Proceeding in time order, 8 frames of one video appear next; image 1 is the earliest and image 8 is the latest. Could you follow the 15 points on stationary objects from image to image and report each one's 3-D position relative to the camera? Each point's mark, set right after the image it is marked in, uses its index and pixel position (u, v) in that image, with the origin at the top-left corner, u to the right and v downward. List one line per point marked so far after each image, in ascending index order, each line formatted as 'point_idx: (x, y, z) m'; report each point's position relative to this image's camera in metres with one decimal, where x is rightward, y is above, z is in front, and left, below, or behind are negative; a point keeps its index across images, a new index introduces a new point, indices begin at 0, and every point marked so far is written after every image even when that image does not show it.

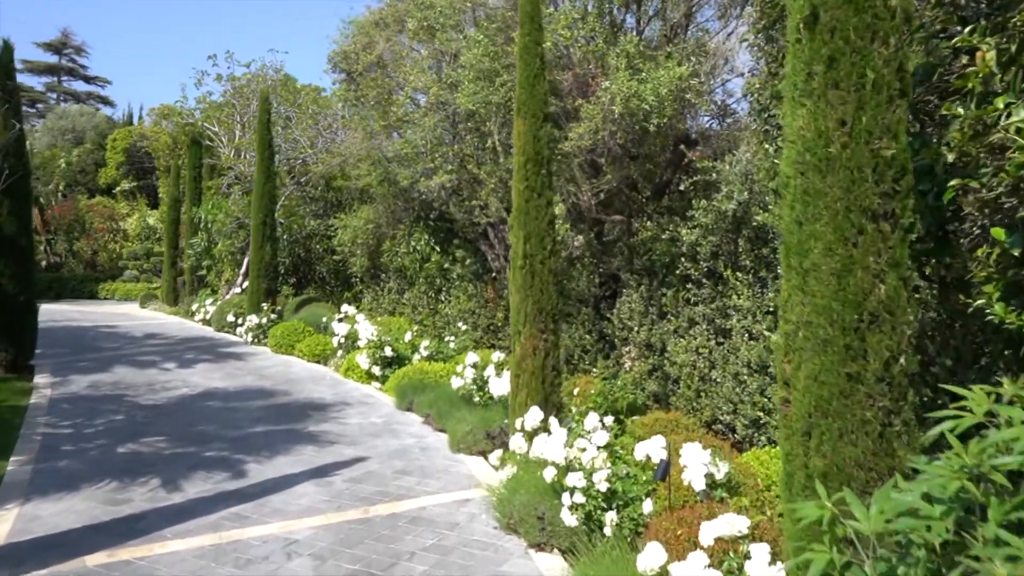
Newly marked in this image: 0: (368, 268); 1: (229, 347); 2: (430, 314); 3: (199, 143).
0: (-2.4, +0.3, +14.5) m
1: (-4.4, -0.9, +13.2) m
2: (-1.2, -0.4, +13.0) m
3: (-6.7, +3.1, +18.3) m
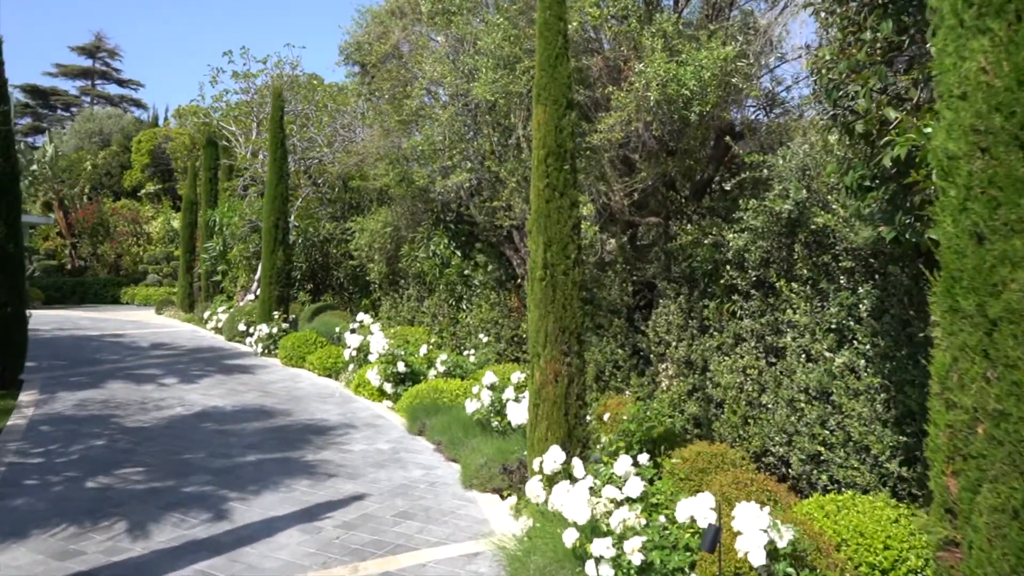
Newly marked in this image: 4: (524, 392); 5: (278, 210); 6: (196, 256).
0: (-2.0, +0.2, +13.6) m
1: (-4.0, -1.0, +12.5) m
2: (-0.9, -0.5, +12.1) m
3: (-6.1, +3.0, +17.6) m
4: (+0.1, -0.9, +7.3) m
5: (-3.7, +1.2, +13.4) m
6: (-6.6, +0.7, +17.8) m
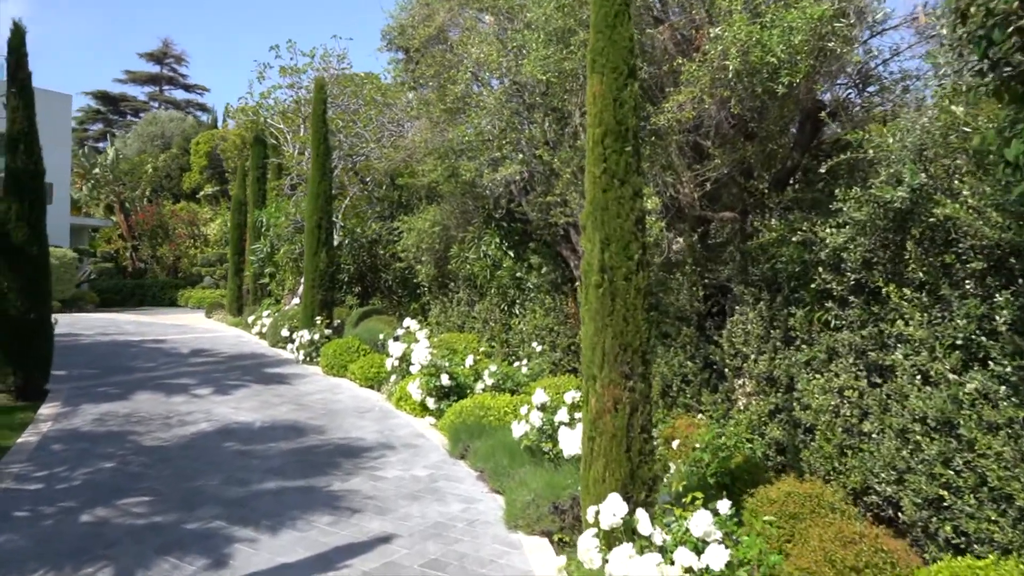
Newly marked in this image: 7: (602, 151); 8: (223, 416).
0: (-1.1, +0.1, +12.7) m
1: (-3.2, -1.1, +11.7) m
2: (-0.1, -0.5, +11.2) m
3: (-5.0, +2.9, +17.1) m
4: (+0.5, -0.9, +6.3) m
5: (-2.8, +1.2, +12.6) m
6: (-5.4, +0.6, +17.3) m
7: (+0.5, +0.8, +4.8) m
8: (-3.0, -1.3, +8.7) m
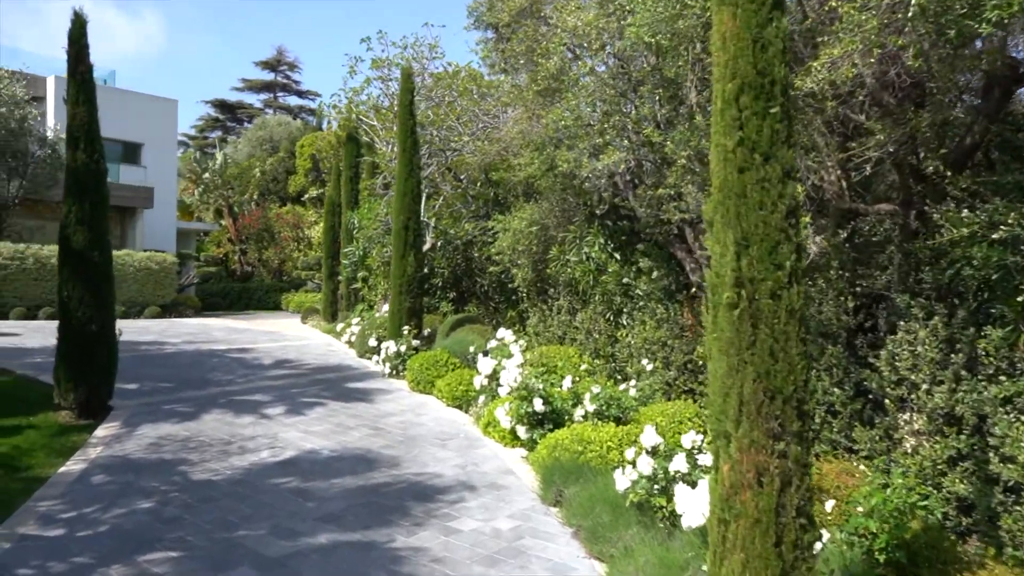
0: (+0.3, +0.1, +11.5) m
1: (-1.9, -1.2, +10.8) m
2: (+1.1, -0.6, +9.8) m
3: (-3.0, +2.8, +16.3) m
4: (+1.1, -1.0, +4.9) m
5: (-1.4, +1.1, +11.6) m
6: (-3.4, +0.5, +16.6) m
7: (+0.9, +0.7, +3.5) m
8: (-2.0, -1.4, +7.8) m
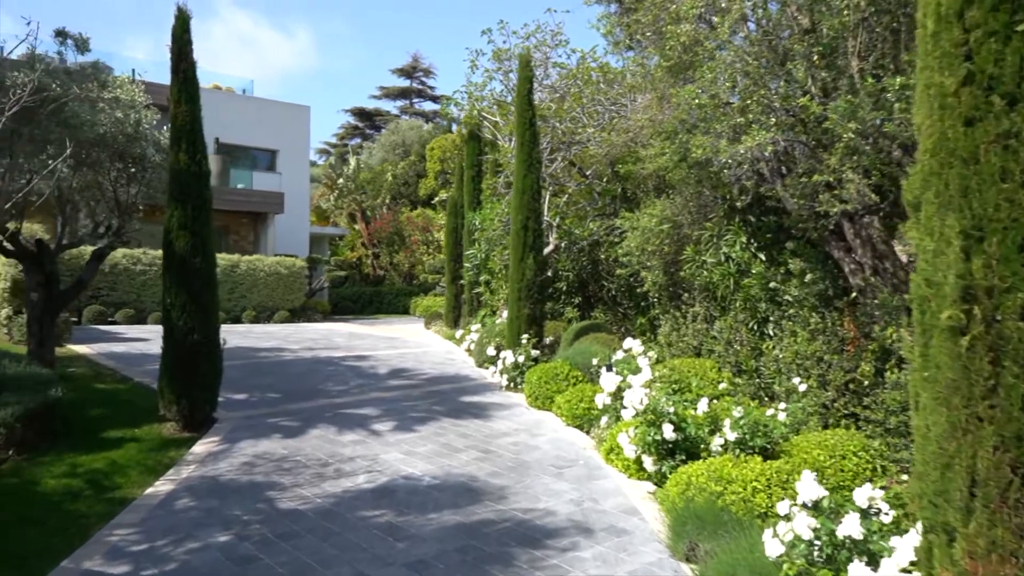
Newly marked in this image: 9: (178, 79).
0: (+1.9, 0.0, +10.4) m
1: (-0.4, -1.2, +10.0) m
2: (+2.4, -0.7, +8.6) m
3: (-0.6, +2.8, +15.6) m
4: (+1.6, -1.1, +3.7) m
5: (+0.2, +1.0, +10.8) m
6: (-1.0, +0.4, +15.9) m
7: (+1.2, +0.7, +2.3) m
8: (-1.0, -1.5, +7.0) m
9: (-3.2, +2.0, +8.2) m
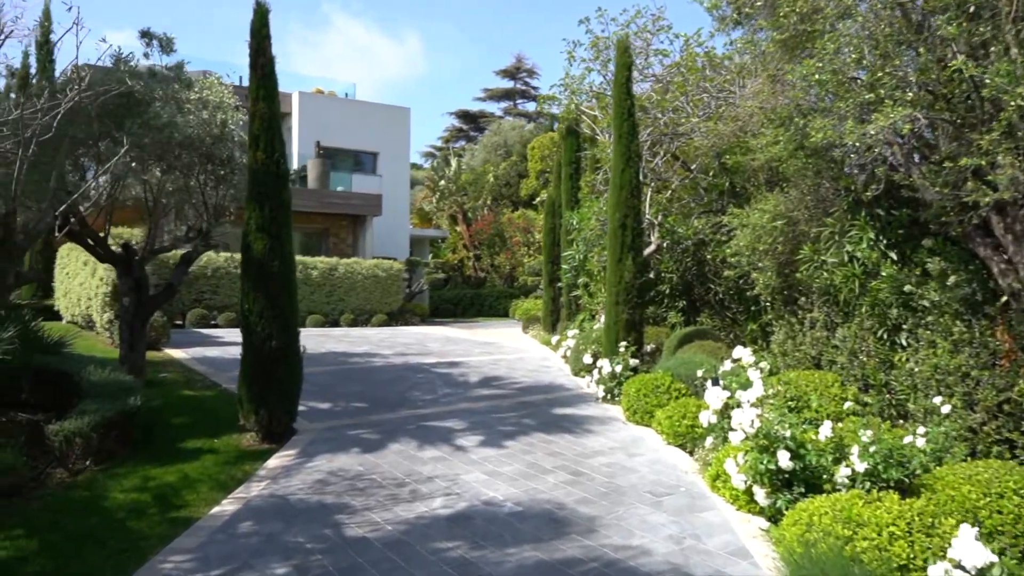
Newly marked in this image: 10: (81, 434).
0: (+2.9, 0.0, +9.4) m
1: (+0.6, -1.3, +9.3) m
2: (+3.3, -0.7, +7.5) m
3: (+1.1, +2.7, +14.9) m
4: (+1.9, -1.1, +2.8) m
5: (+1.3, +1.0, +10.0) m
6: (+0.8, +0.4, +15.3) m
7: (+1.3, +0.6, +1.5) m
8: (-0.3, -1.5, +6.4) m
9: (-2.4, +2.0, +7.9) m
10: (-3.5, -1.2, +7.0) m
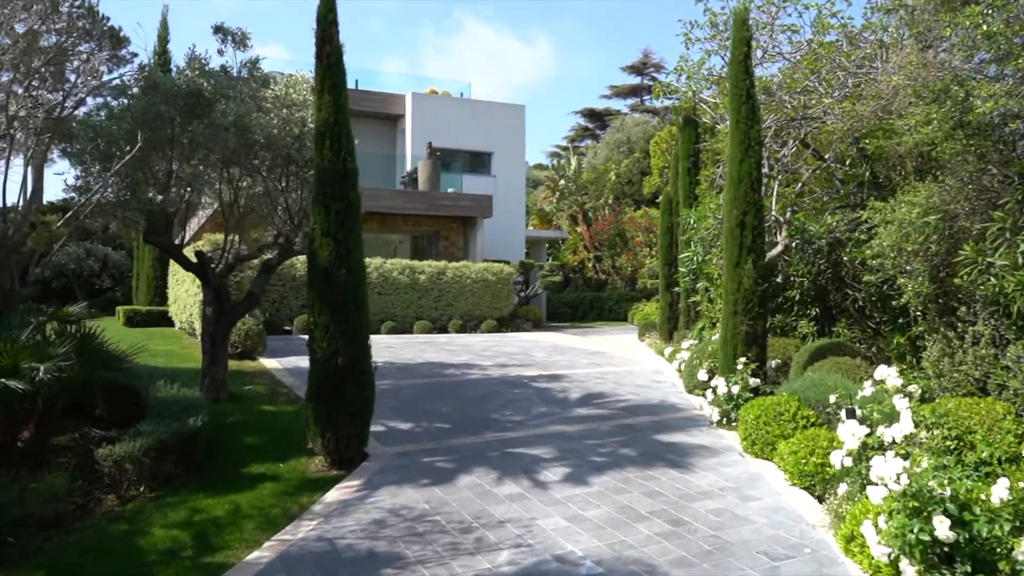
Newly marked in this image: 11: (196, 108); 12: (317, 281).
0: (+3.9, -0.1, +7.9) m
1: (+1.6, -1.4, +8.1) m
2: (+3.9, -0.8, +6.0) m
3: (+2.9, +2.6, +13.6) m
4: (+1.8, -1.2, +1.5) m
5: (+2.4, +0.9, +8.7) m
6: (+2.7, +0.3, +14.0) m
7: (+1.0, +0.6, +0.3) m
8: (+0.2, -1.6, +5.4) m
9: (-1.6, +1.9, +7.2) m
10: (-2.9, -1.3, +6.5) m
11: (-3.1, +1.8, +8.5) m
12: (-1.6, +0.1, +7.1) m
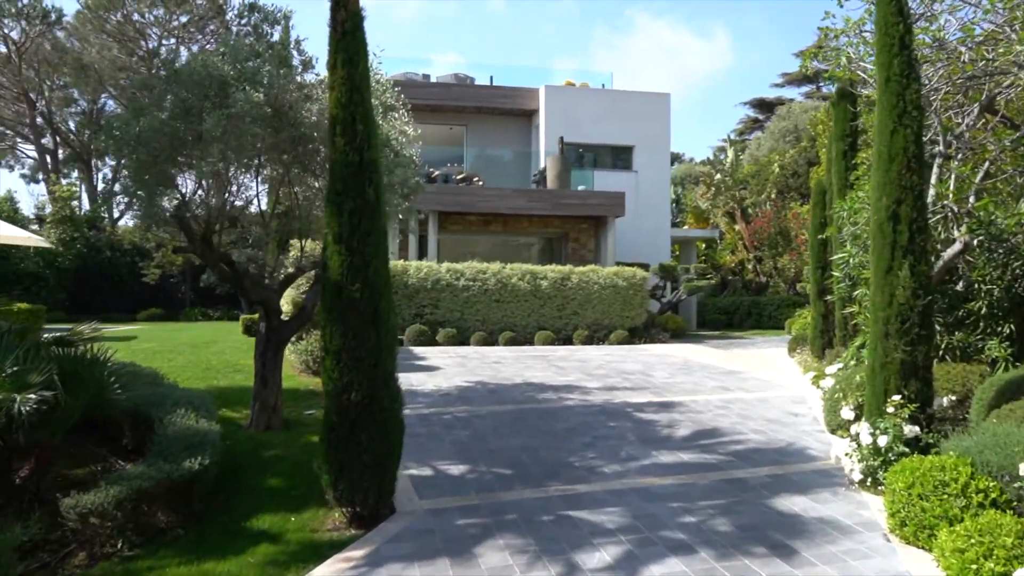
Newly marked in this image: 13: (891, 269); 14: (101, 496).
0: (+4.3, -0.2, +5.4) m
1: (+2.1, -1.5, +6.2) m
2: (+3.9, -0.9, +3.6) m
3: (+4.5, +2.5, +11.2) m
4: (+1.0, -1.3, -0.4) m
5: (+3.0, +0.8, +6.5) m
6: (+4.4, +0.2, +11.7) m
7: (0.0, +0.5, -1.4) m
8: (+0.2, -1.7, +3.8) m
9: (-1.2, +1.8, +5.9) m
10: (-2.6, -1.4, +5.4) m
11: (-2.5, +1.7, +7.5) m
12: (-1.3, -0.1, +5.8) m
13: (+2.9, +0.2, +6.5) m
14: (-2.6, -1.3, +5.5) m
